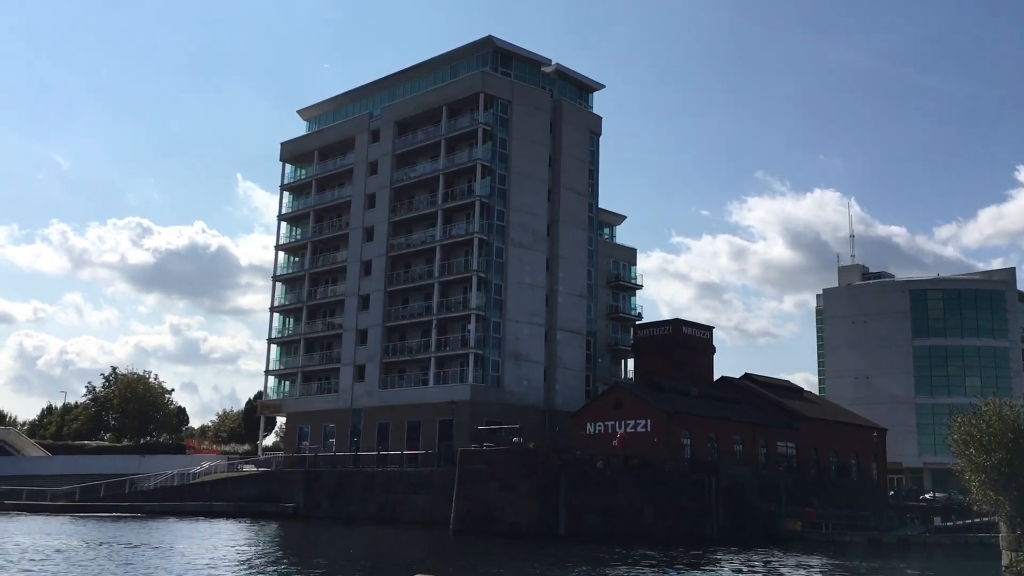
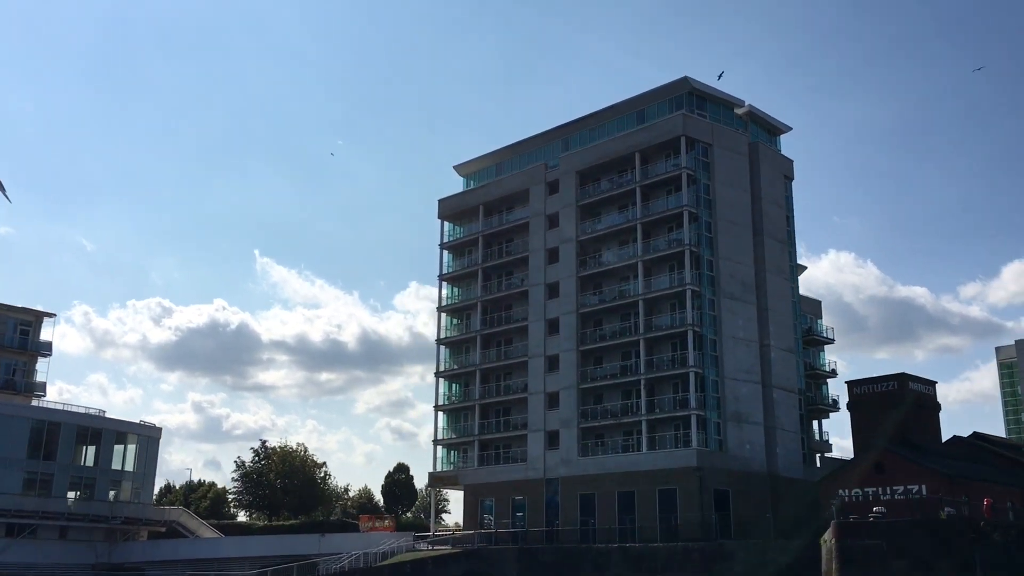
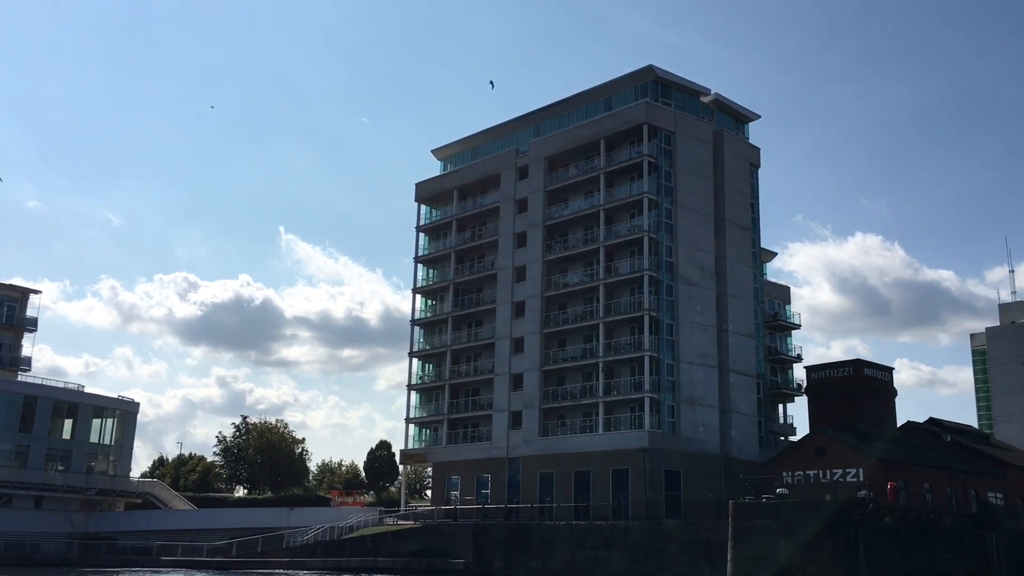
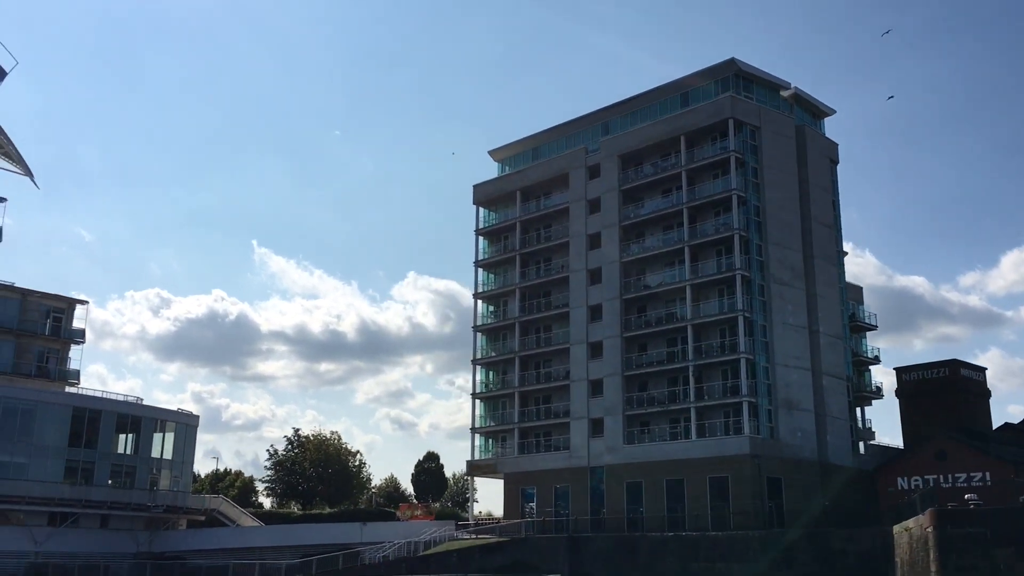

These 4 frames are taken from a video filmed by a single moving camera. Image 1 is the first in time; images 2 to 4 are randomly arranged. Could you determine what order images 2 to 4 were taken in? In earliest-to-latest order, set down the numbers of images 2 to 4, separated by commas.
3, 2, 4
